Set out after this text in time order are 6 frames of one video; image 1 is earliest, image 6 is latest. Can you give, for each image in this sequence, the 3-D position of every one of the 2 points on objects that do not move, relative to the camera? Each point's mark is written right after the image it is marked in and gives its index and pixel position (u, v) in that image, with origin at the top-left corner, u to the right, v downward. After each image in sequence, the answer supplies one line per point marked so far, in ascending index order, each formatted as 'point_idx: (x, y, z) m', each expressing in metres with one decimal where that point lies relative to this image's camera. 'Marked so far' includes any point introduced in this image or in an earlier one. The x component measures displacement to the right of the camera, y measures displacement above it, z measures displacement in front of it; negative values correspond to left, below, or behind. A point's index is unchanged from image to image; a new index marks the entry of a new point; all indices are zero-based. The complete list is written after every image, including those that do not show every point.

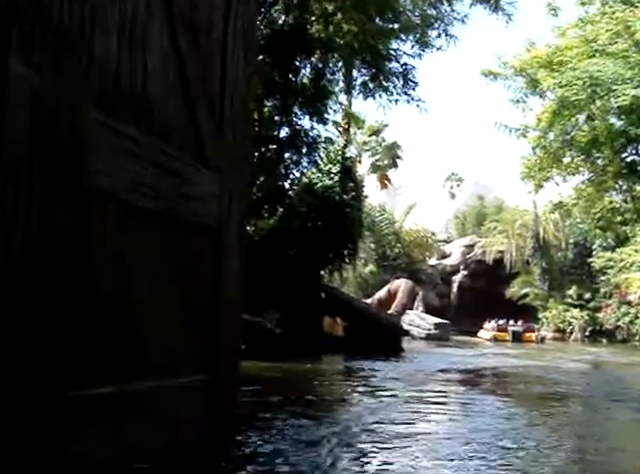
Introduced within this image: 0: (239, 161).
0: (-0.5, +0.4, +4.4) m
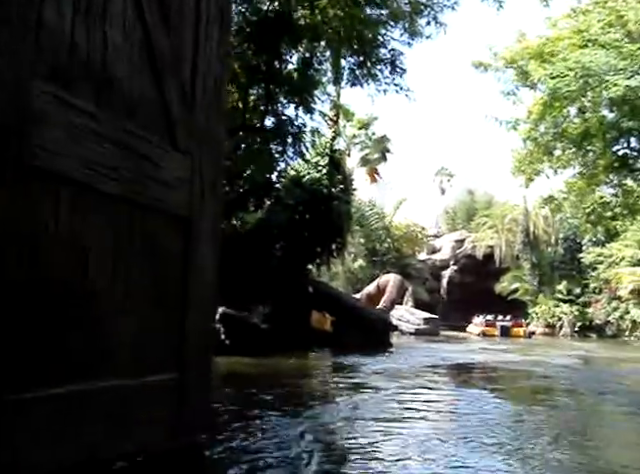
0: (-0.6, +0.5, +4.2) m
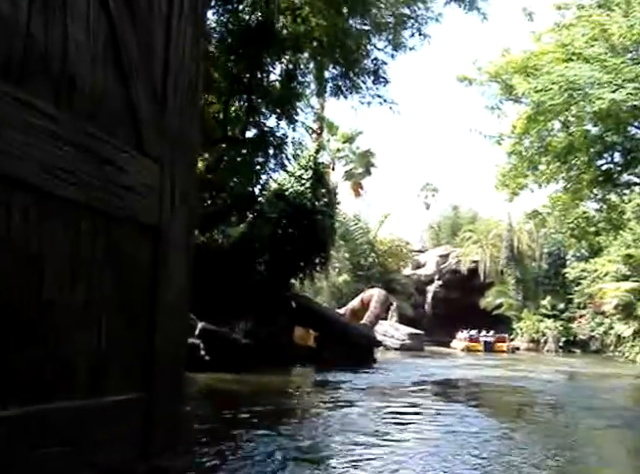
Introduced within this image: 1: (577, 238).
0: (-0.7, +0.4, +4.0) m
1: (+6.1, 0.0, +18.4) m
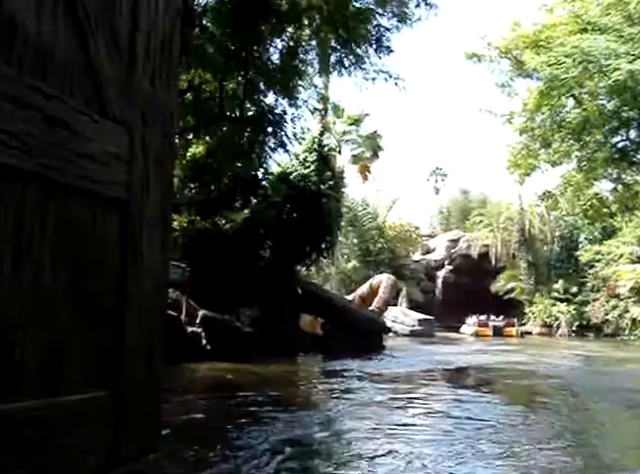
0: (-0.7, +0.5, +3.5) m
1: (+6.3, +0.4, +17.9) m
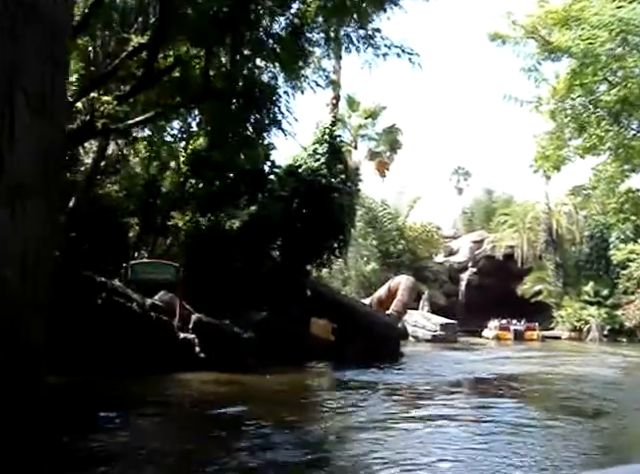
0: (-0.9, +0.6, +2.4) m
1: (+6.6, +0.5, +16.5) m
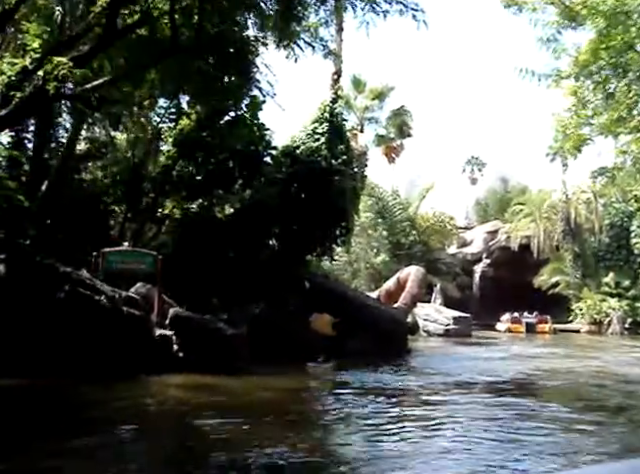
0: (-1.1, +0.8, +1.3) m
1: (+6.6, +0.8, +15.3) m
